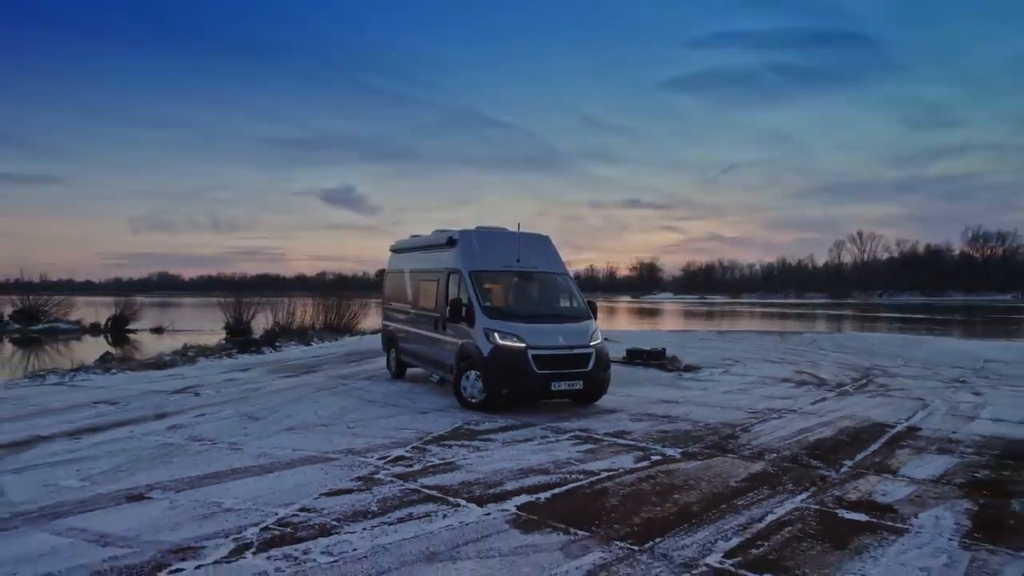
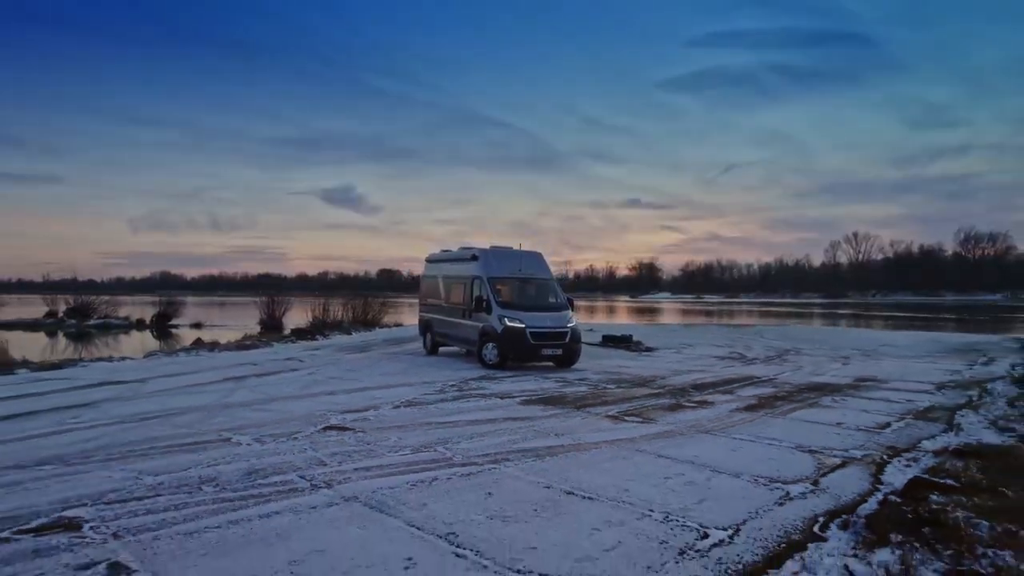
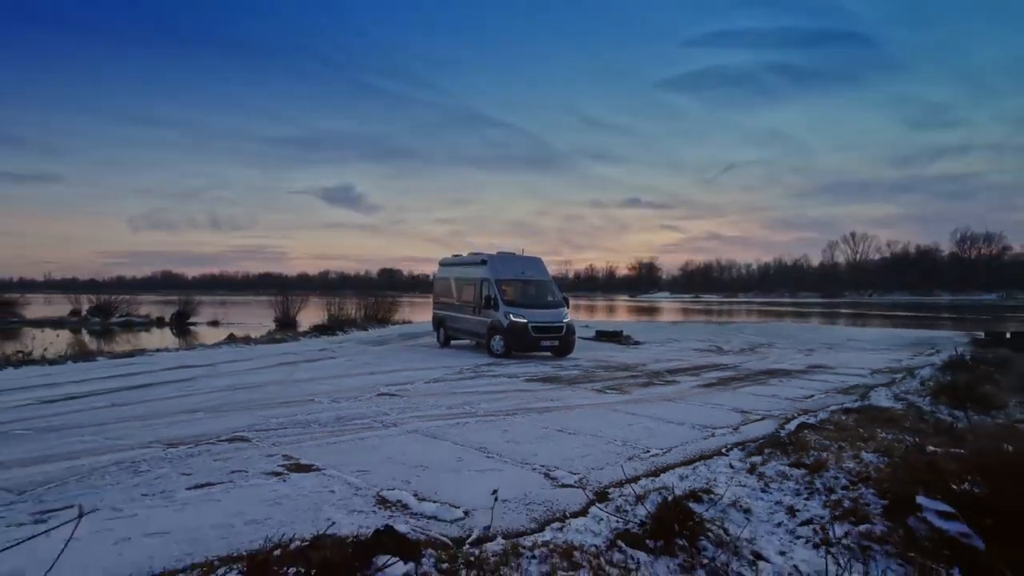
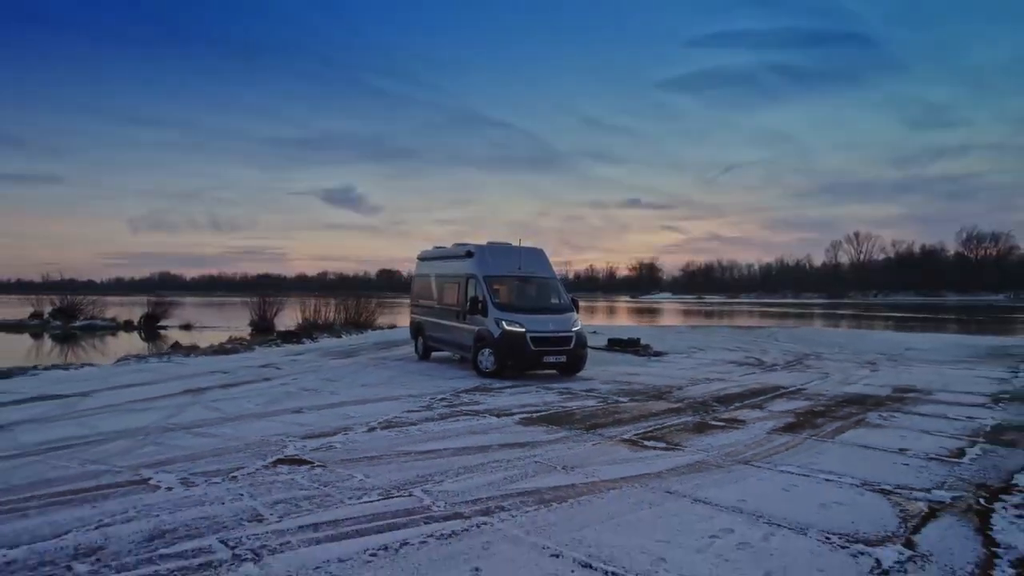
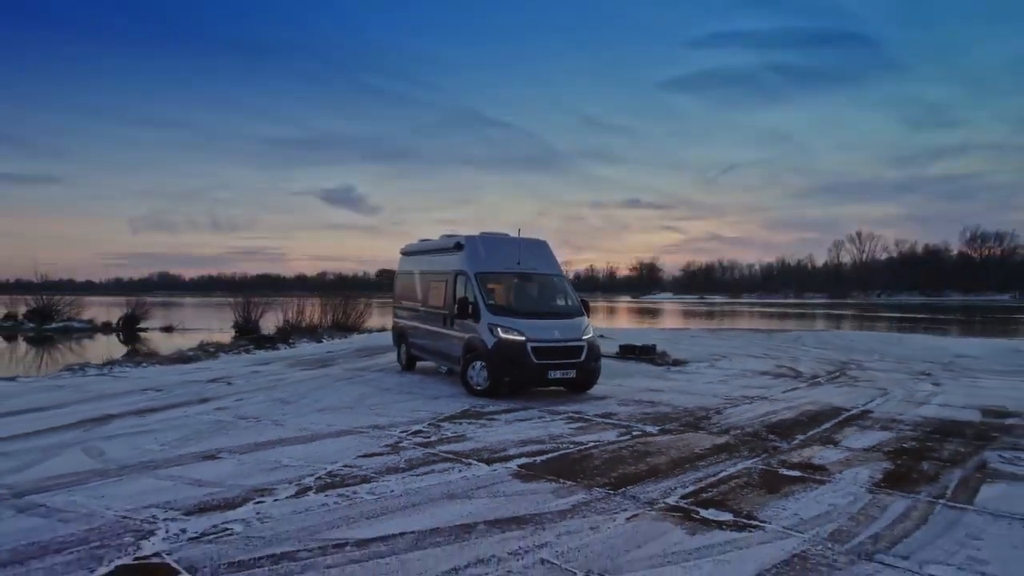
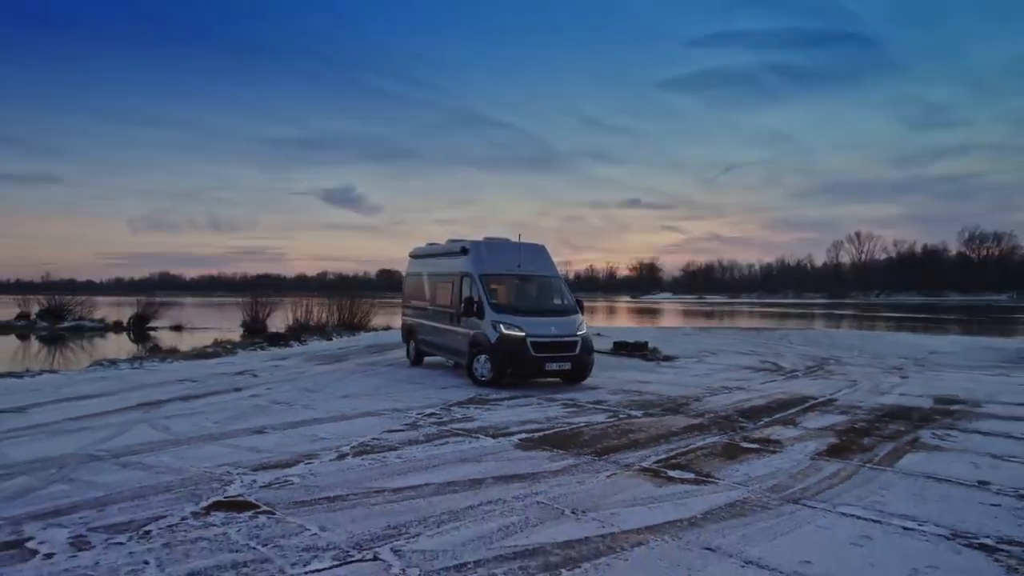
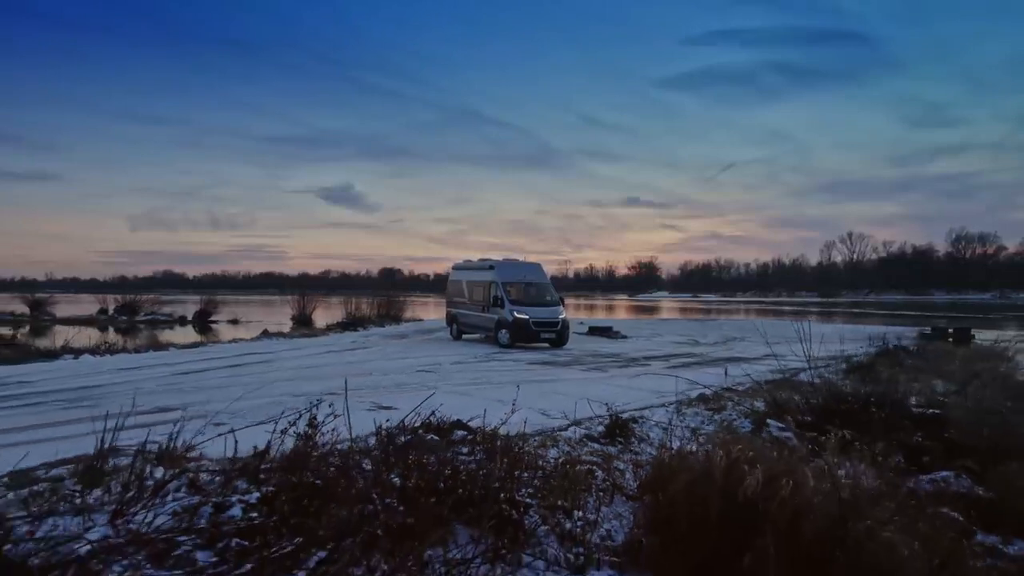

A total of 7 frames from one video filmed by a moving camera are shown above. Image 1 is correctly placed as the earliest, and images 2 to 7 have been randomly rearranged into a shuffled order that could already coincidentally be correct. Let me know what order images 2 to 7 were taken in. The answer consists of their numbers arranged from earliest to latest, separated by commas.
5, 6, 4, 2, 3, 7
